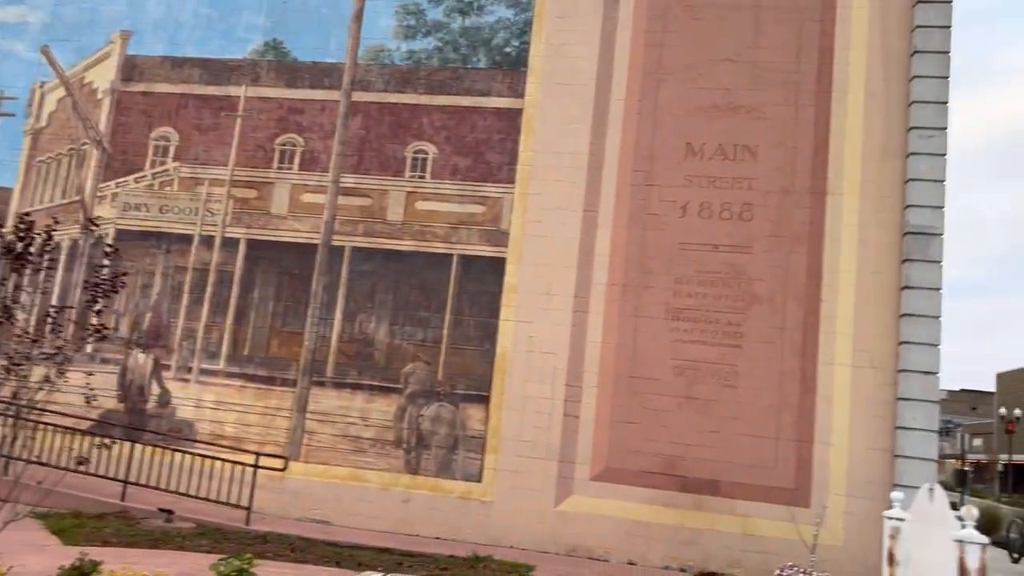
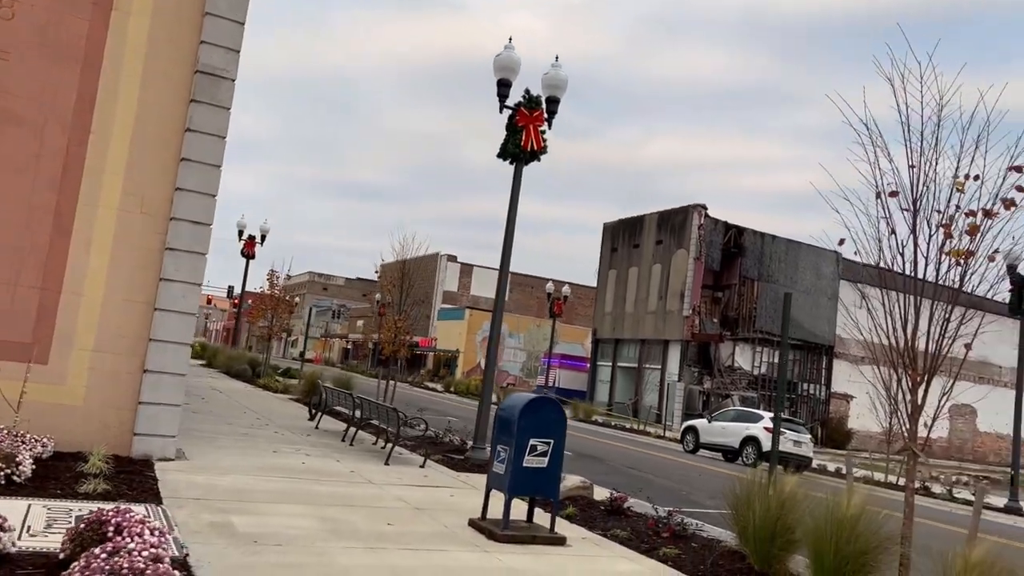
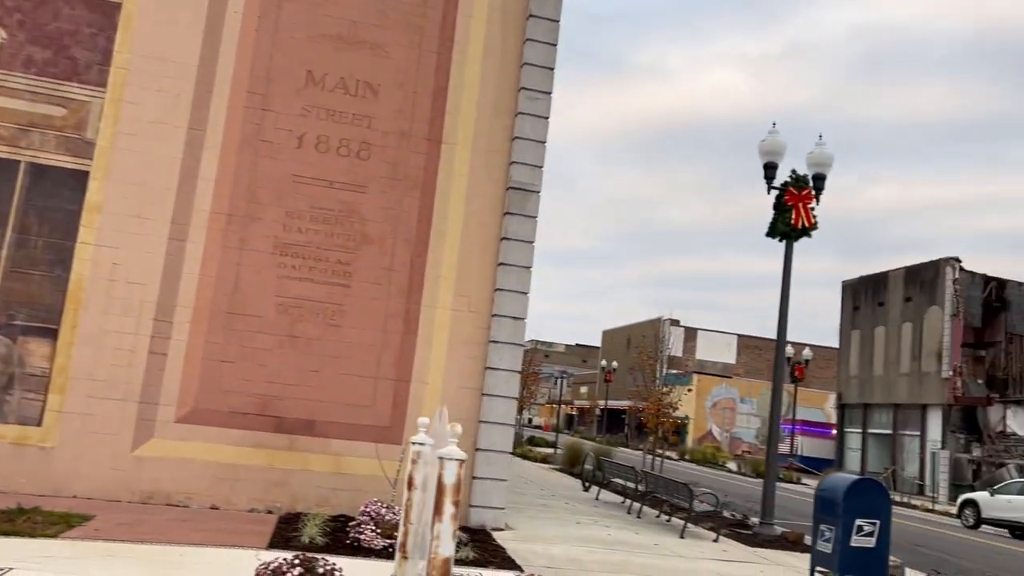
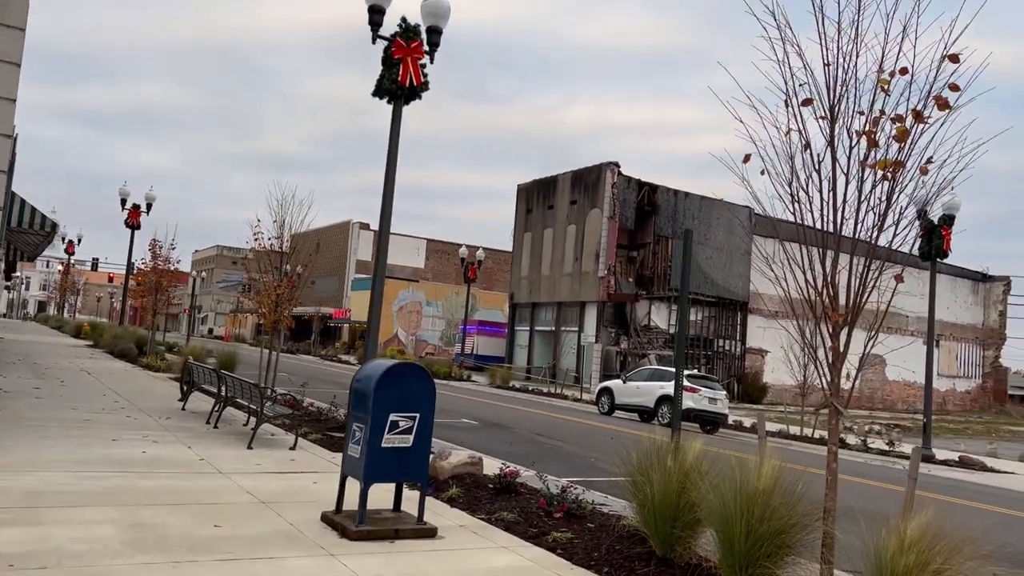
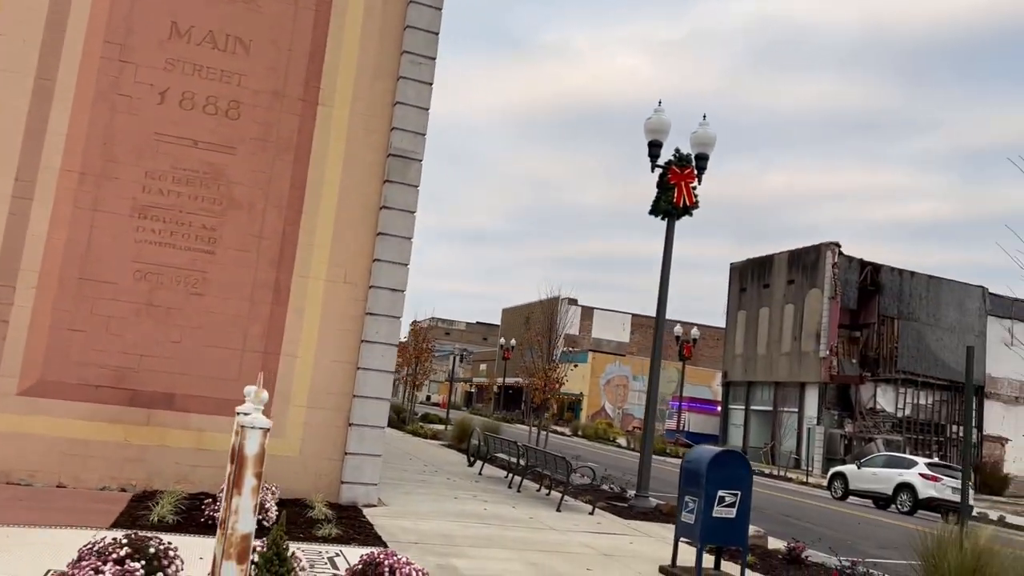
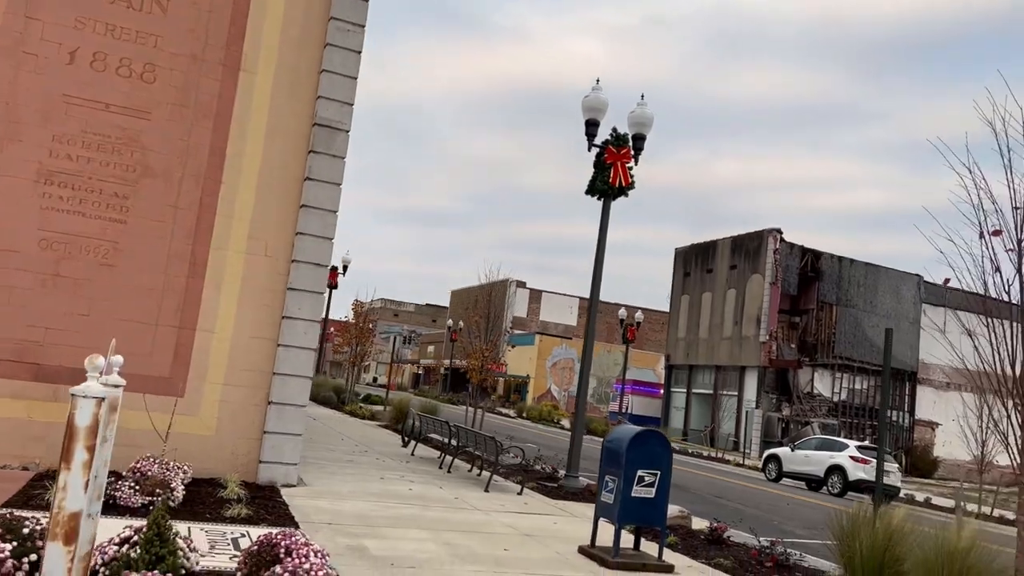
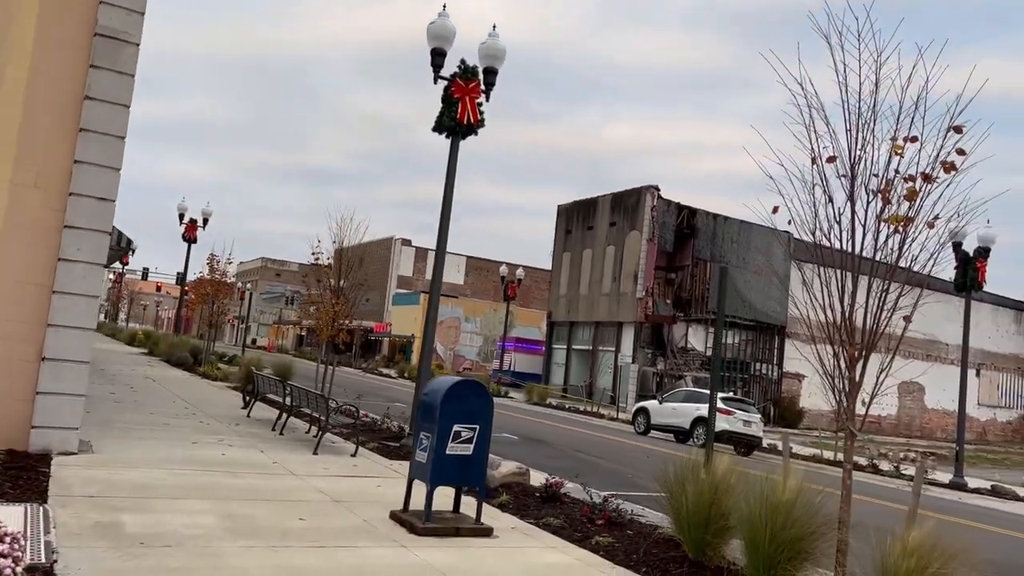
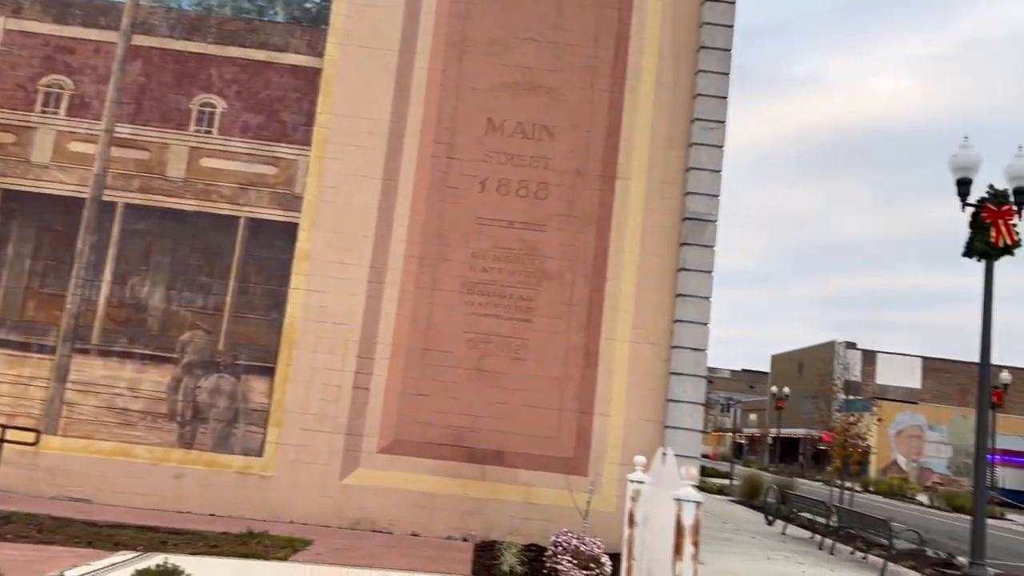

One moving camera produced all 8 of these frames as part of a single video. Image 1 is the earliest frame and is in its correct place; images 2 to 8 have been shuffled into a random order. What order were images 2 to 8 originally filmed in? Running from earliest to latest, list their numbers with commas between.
8, 3, 5, 6, 2, 7, 4
